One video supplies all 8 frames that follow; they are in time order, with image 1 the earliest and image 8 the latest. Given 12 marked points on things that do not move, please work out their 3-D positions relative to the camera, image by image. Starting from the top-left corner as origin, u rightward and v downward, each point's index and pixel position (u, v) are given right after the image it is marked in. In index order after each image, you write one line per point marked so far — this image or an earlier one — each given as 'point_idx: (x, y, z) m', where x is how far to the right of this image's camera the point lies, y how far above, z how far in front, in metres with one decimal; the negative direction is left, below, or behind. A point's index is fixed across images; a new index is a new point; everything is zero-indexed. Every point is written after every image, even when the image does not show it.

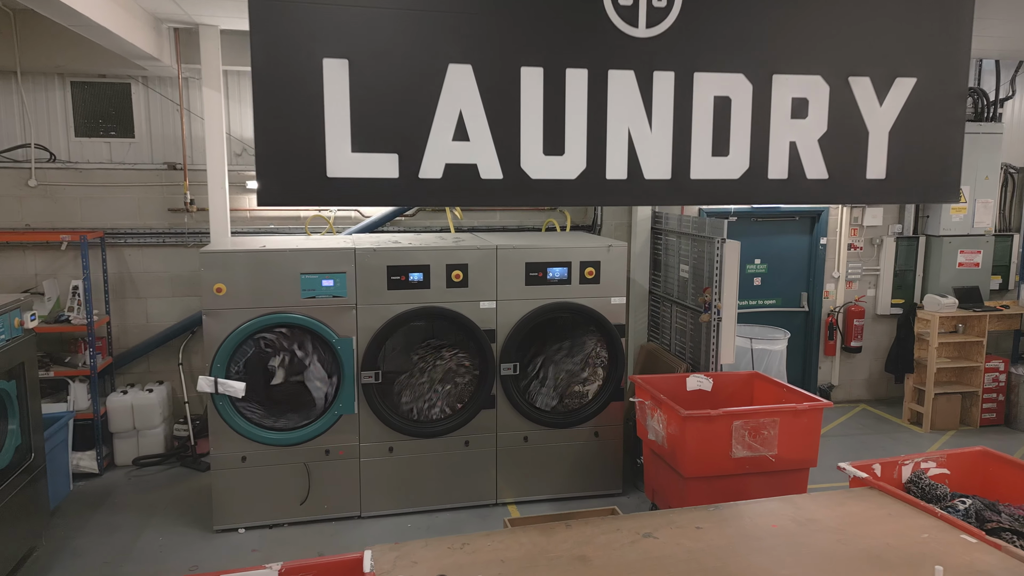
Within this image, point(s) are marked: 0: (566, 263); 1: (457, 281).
0: (+0.4, +0.2, +3.5) m
1: (-0.4, 0.0, +3.4) m
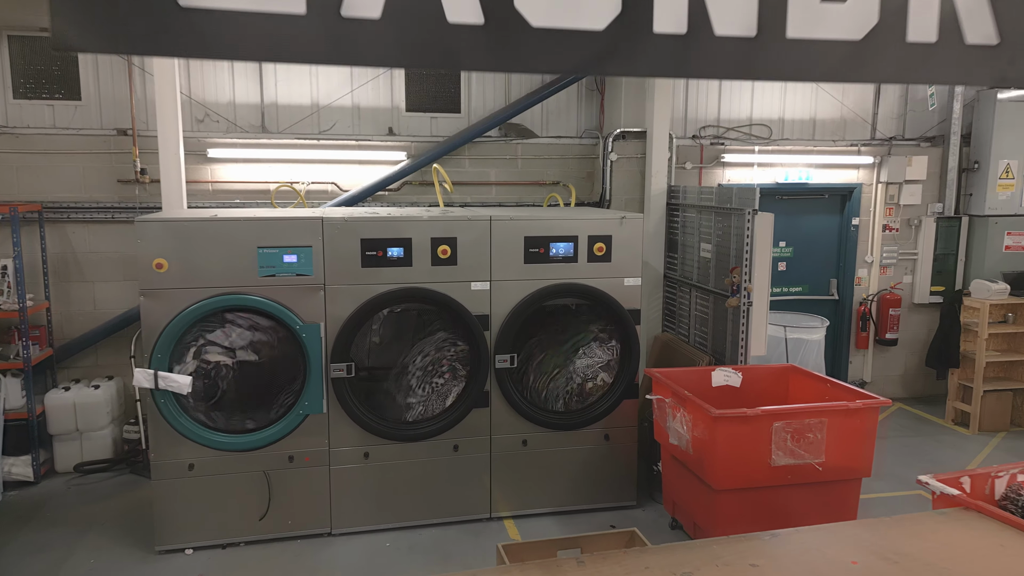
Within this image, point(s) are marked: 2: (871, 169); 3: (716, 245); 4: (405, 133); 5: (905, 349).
0: (+0.4, +0.3, +3.0) m
1: (-0.4, +0.2, +2.9) m
2: (+3.3, +1.1, +4.6) m
3: (+1.4, +0.3, +3.4) m
4: (-0.9, +1.3, +4.1) m
5: (+3.7, -0.6, +4.7) m
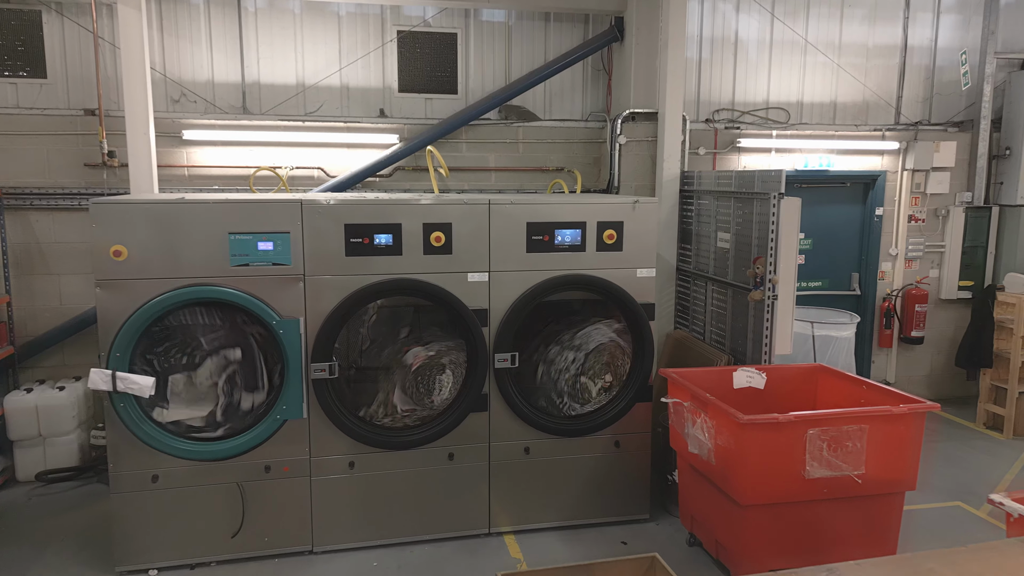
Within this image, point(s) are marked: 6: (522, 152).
0: (+0.4, +0.3, +2.7) m
1: (-0.4, +0.2, +2.6) m
2: (+3.3, +1.1, +4.3) m
3: (+1.4, +0.3, +3.1) m
4: (-0.9, +1.3, +3.8) m
5: (+3.7, -0.5, +4.4) m
6: (+0.1, +1.1, +3.8) m
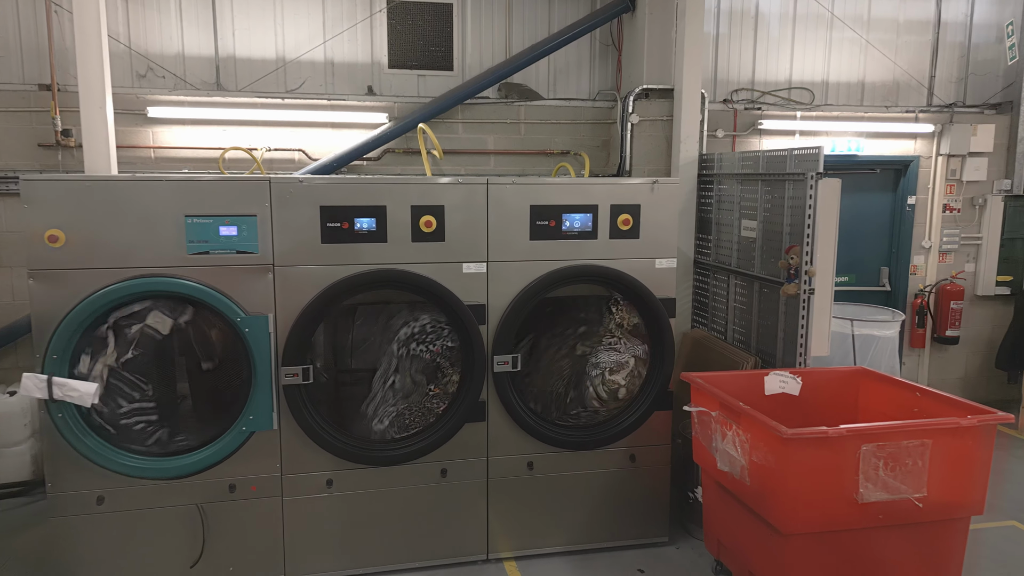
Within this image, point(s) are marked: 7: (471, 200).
0: (+0.4, +0.4, +2.4) m
1: (-0.4, +0.3, +2.3) m
2: (+3.3, +1.2, +4.0) m
3: (+1.4, +0.4, +2.8) m
4: (-0.9, +1.4, +3.5) m
5: (+3.8, -0.5, +4.1) m
6: (+0.1, +1.1, +3.5) m
7: (-0.2, +0.4, +2.3) m
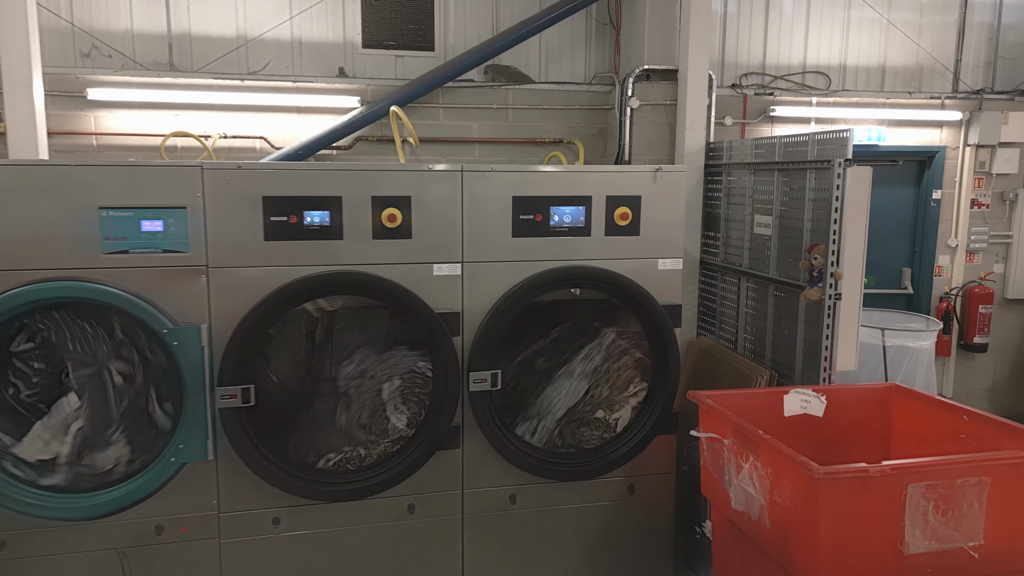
0: (+0.3, +0.4, +2.0) m
1: (-0.5, +0.2, +1.9) m
2: (+3.3, +1.2, +3.6) m
3: (+1.3, +0.4, +2.5) m
4: (-1.0, +1.3, +3.1) m
5: (+3.7, -0.5, +3.8) m
6: (0.0, +1.1, +3.2) m
7: (-0.3, +0.4, +2.0) m
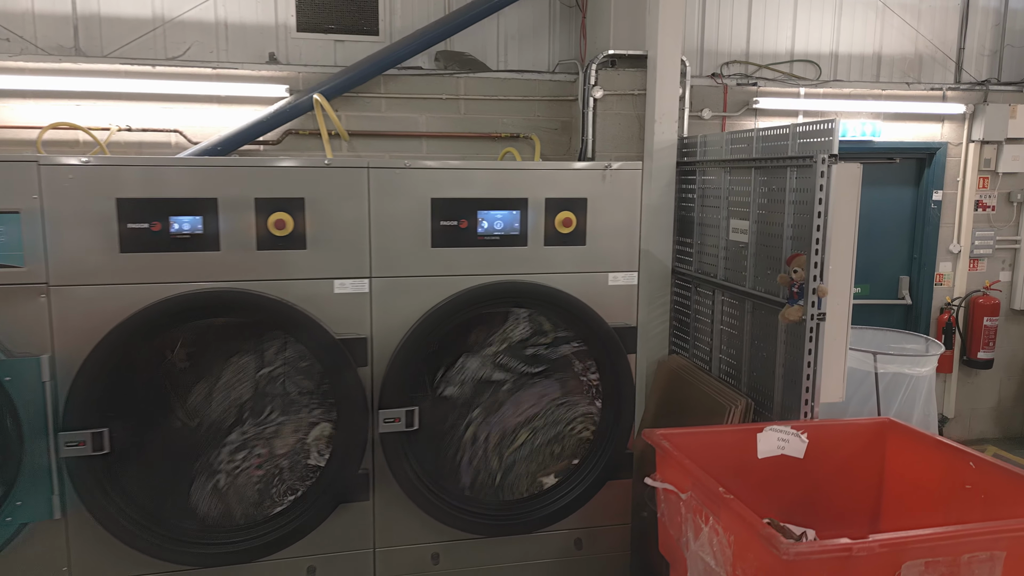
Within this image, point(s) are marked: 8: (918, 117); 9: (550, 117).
0: (0.0, +0.3, +1.7) m
1: (-0.7, +0.2, +1.6) m
2: (+3.0, +1.1, +3.3) m
3: (+1.1, +0.3, +2.1) m
4: (-1.2, +1.3, +2.8) m
5: (+3.4, -0.6, +3.5) m
6: (-0.3, +1.0, +2.9) m
7: (-0.6, +0.3, +1.6) m
8: (+2.6, +1.1, +3.2) m
9: (+0.2, +1.0, +2.9) m
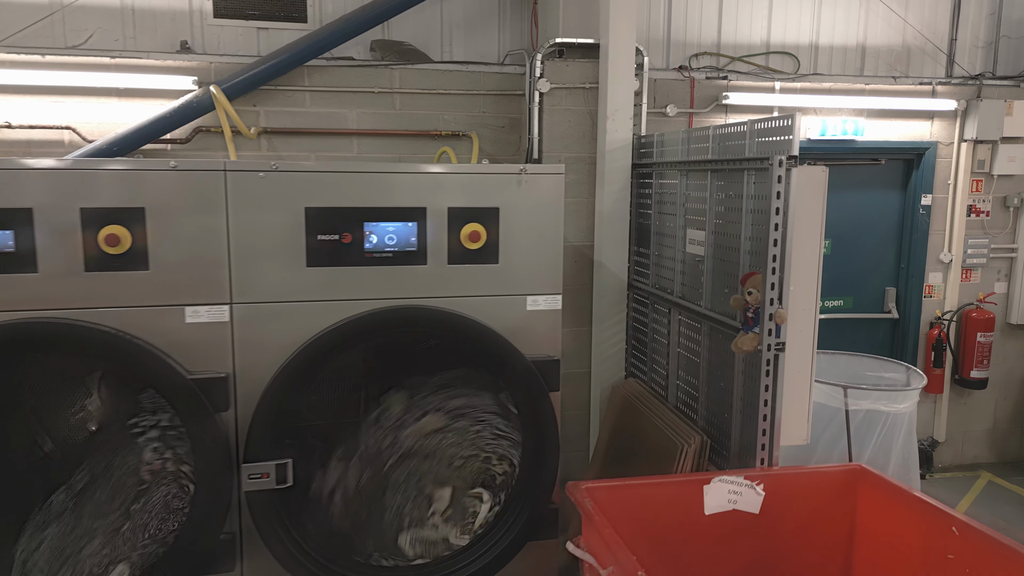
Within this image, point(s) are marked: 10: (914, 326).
0: (-0.3, +0.2, +1.4) m
1: (-1.0, +0.1, +1.3) m
2: (+2.7, +1.0, +3.0) m
3: (+0.8, +0.2, +1.9) m
4: (-1.5, +1.2, +2.5) m
5: (+3.1, -0.7, +3.2) m
6: (-0.6, +0.9, +2.6) m
7: (-0.9, +0.2, +1.3) m
8: (+2.3, +1.0, +3.0) m
9: (-0.1, +0.9, +2.6) m
10: (+2.5, -0.2, +3.1) m
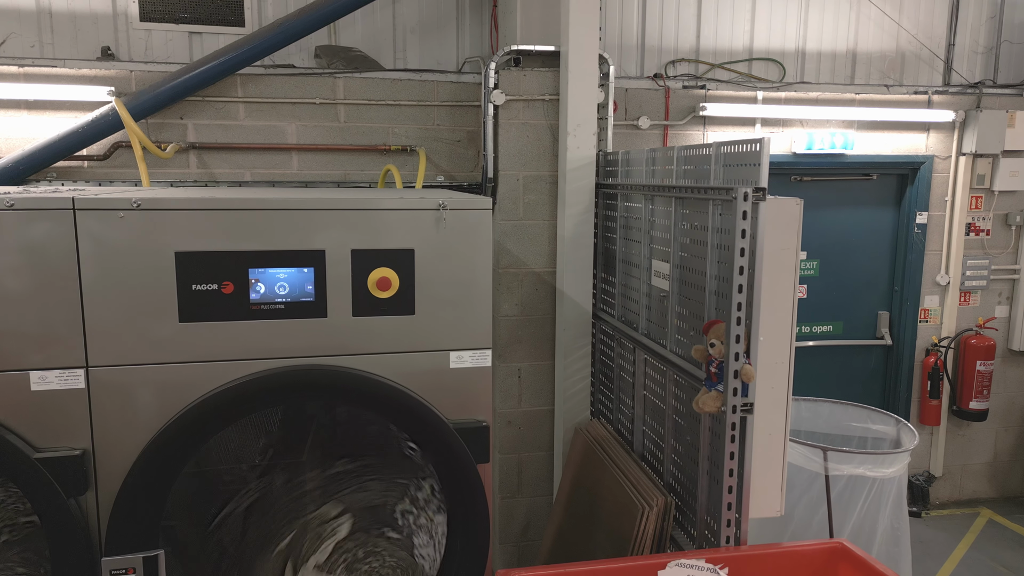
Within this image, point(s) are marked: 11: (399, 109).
0: (-0.5, +0.1, +1.2) m
1: (-1.2, -0.1, +1.1) m
2: (+2.5, +0.9, +2.8) m
3: (+0.6, +0.1, +1.6) m
4: (-1.7, +1.1, +2.3) m
5: (+2.9, -0.8, +3.0) m
6: (-0.8, +0.8, +2.3) m
7: (-1.1, +0.1, +1.1) m
8: (+2.1, +0.9, +2.7) m
9: (-0.3, +0.8, +2.4) m
10: (+2.3, -0.4, +2.9) m
11: (-0.5, +0.9, +2.4) m
